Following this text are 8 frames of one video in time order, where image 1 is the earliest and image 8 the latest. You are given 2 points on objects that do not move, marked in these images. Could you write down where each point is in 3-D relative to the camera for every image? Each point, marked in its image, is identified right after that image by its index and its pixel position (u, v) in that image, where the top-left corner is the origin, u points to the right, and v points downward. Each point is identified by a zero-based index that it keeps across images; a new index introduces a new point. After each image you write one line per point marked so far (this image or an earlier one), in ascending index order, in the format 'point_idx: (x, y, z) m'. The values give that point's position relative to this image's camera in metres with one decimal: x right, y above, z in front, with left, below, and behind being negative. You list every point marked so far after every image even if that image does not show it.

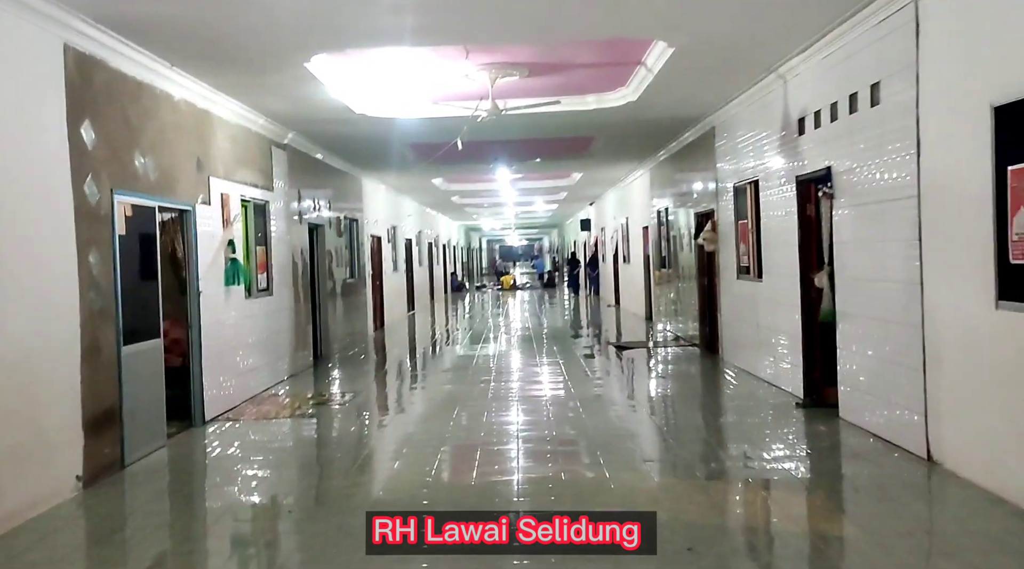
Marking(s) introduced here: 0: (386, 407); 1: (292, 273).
0: (-1.2, -1.2, +9.9) m
1: (-2.4, +0.1, +10.8) m
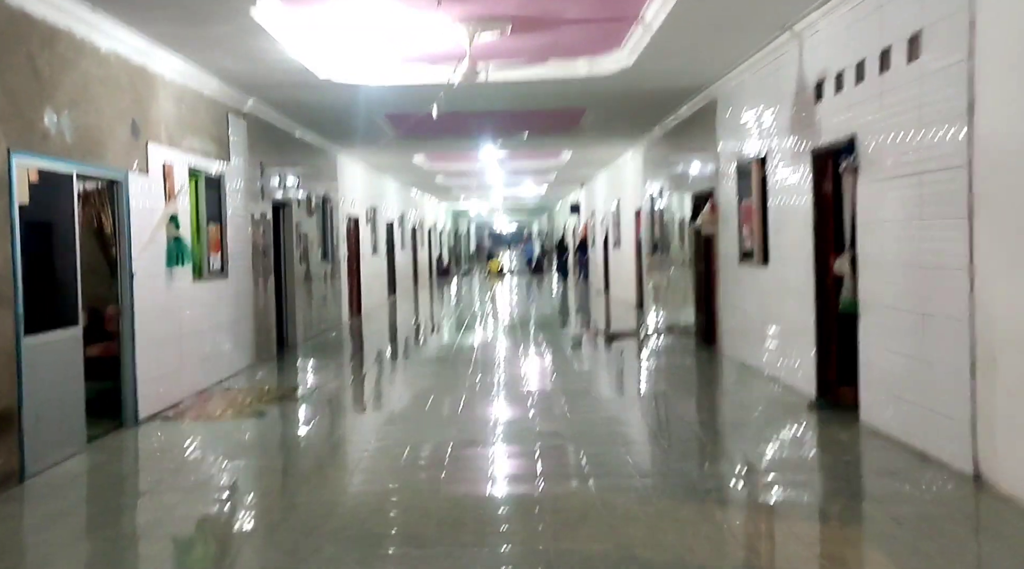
0: (-1.4, -1.0, +9.0) m
1: (-2.6, +0.3, +9.9) m
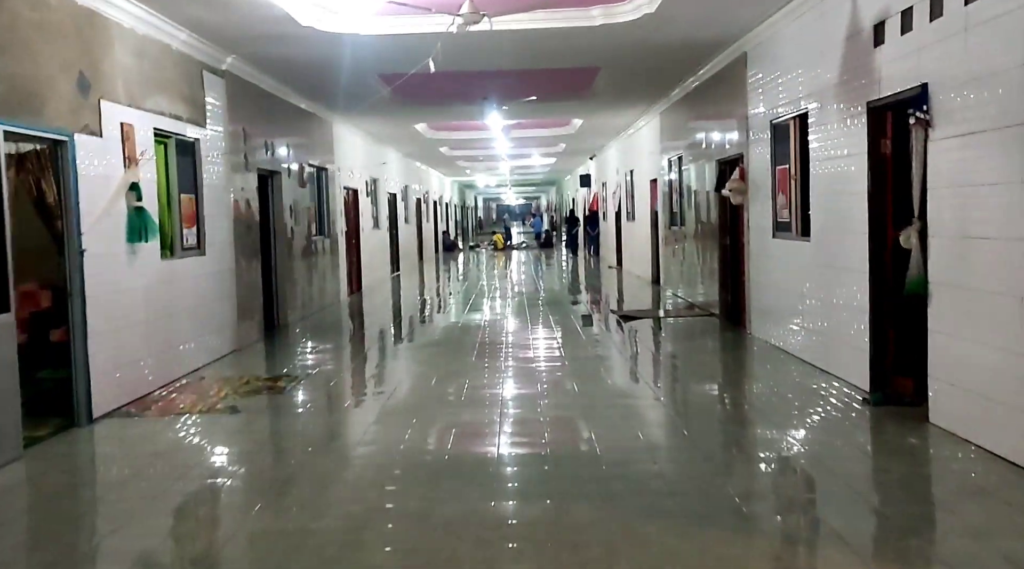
0: (-1.3, -0.8, +8.2) m
1: (-2.5, +0.5, +9.0) m
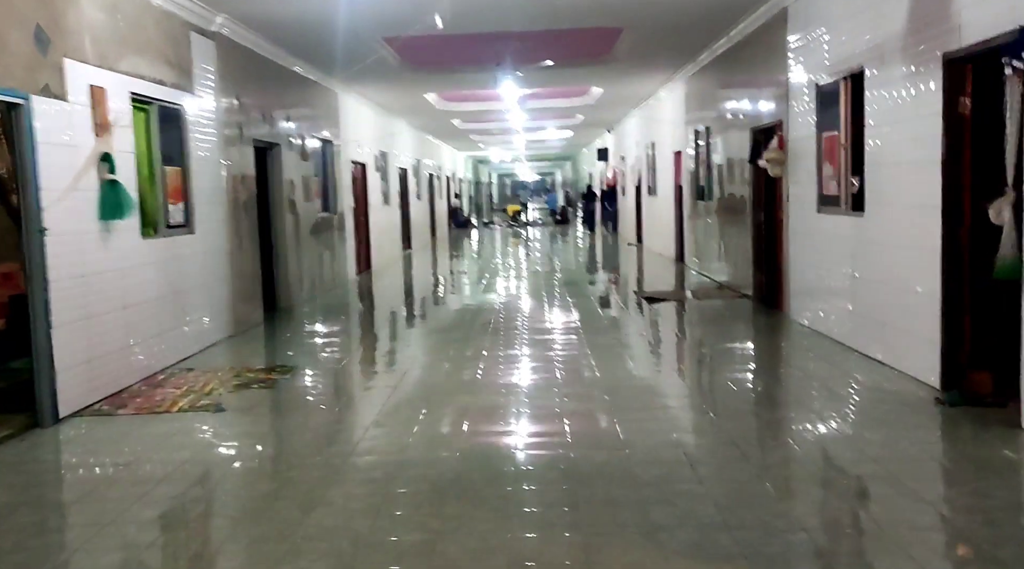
0: (-1.2, -0.7, +7.5) m
1: (-2.3, +0.7, +8.3) m
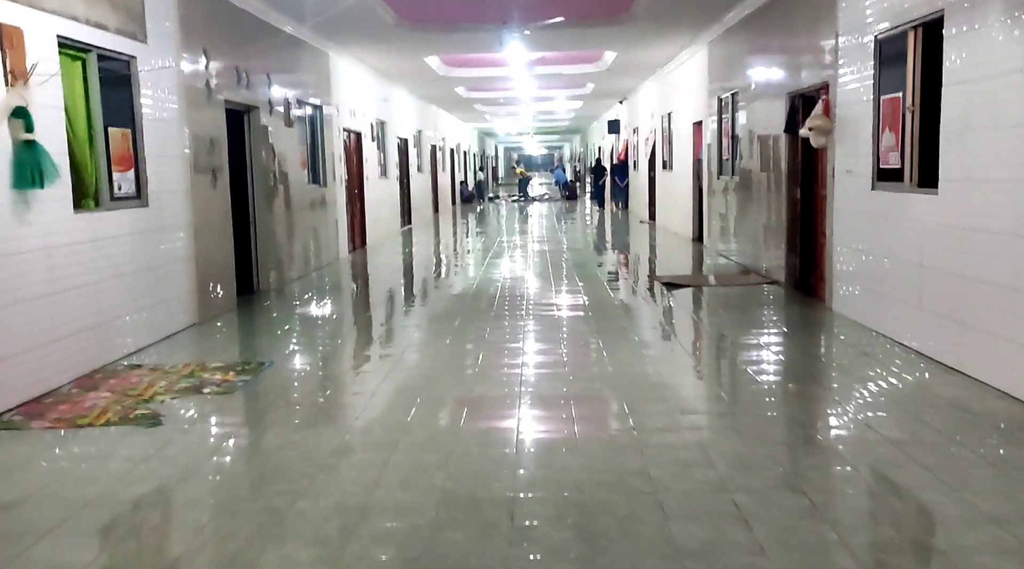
0: (-1.2, -0.6, +6.5) m
1: (-2.3, +0.8, +7.3) m
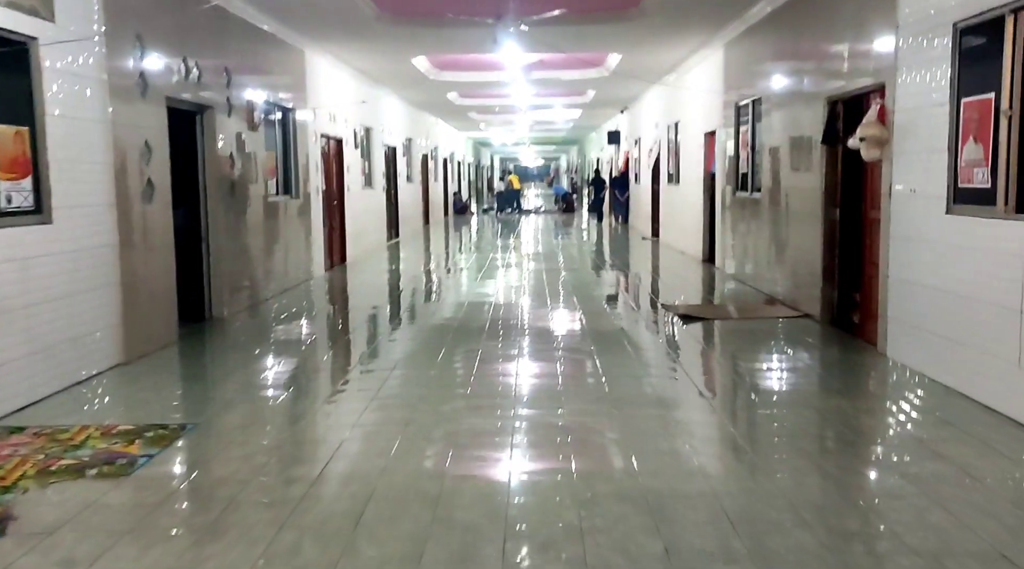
0: (-1.2, -0.8, +5.3) m
1: (-2.4, +0.6, +6.1) m
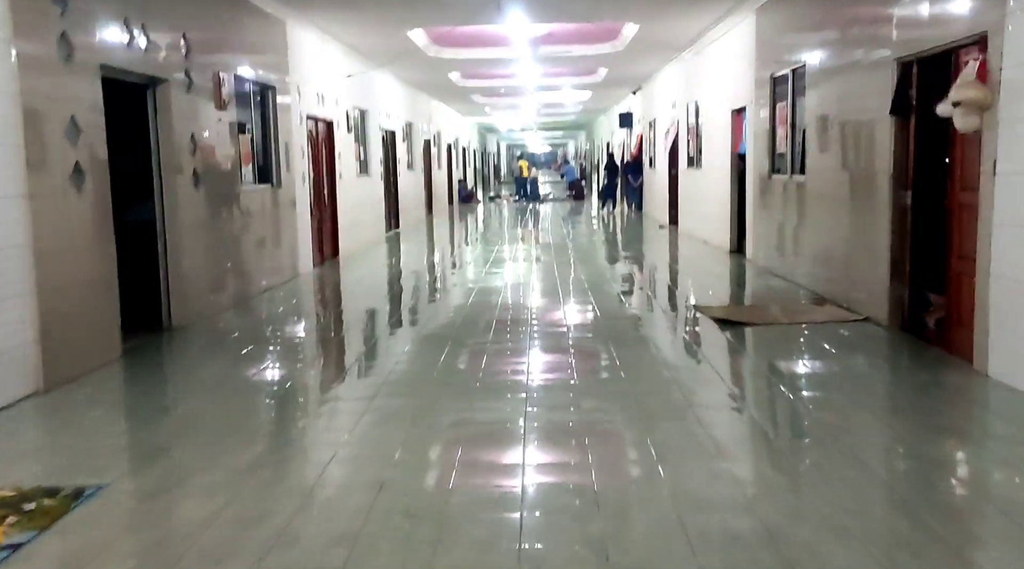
0: (-1.2, -0.8, +4.2) m
1: (-2.3, +0.6, +5.0) m
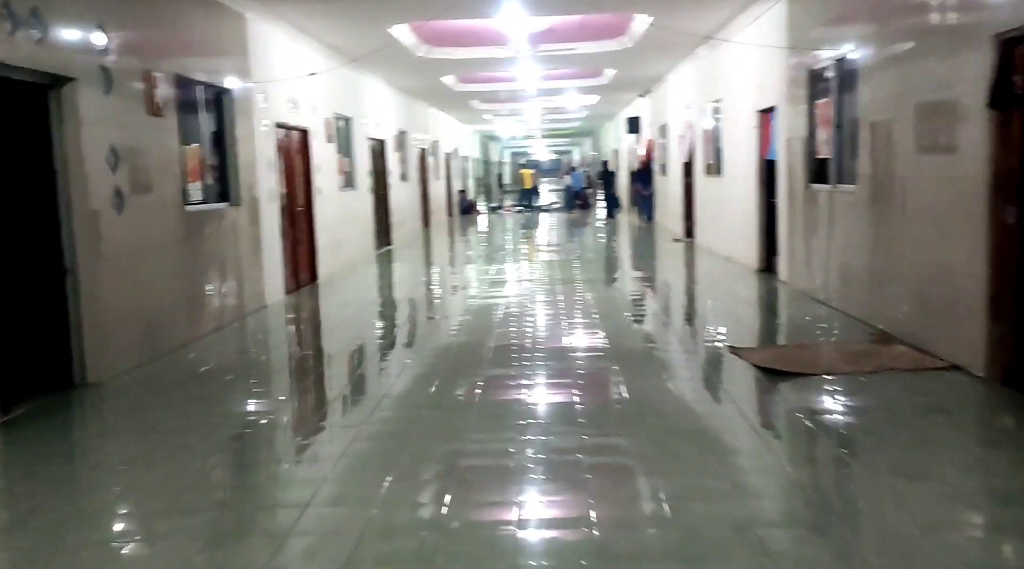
0: (-1.2, -1.0, +2.8) m
1: (-2.4, +0.3, +3.6) m
